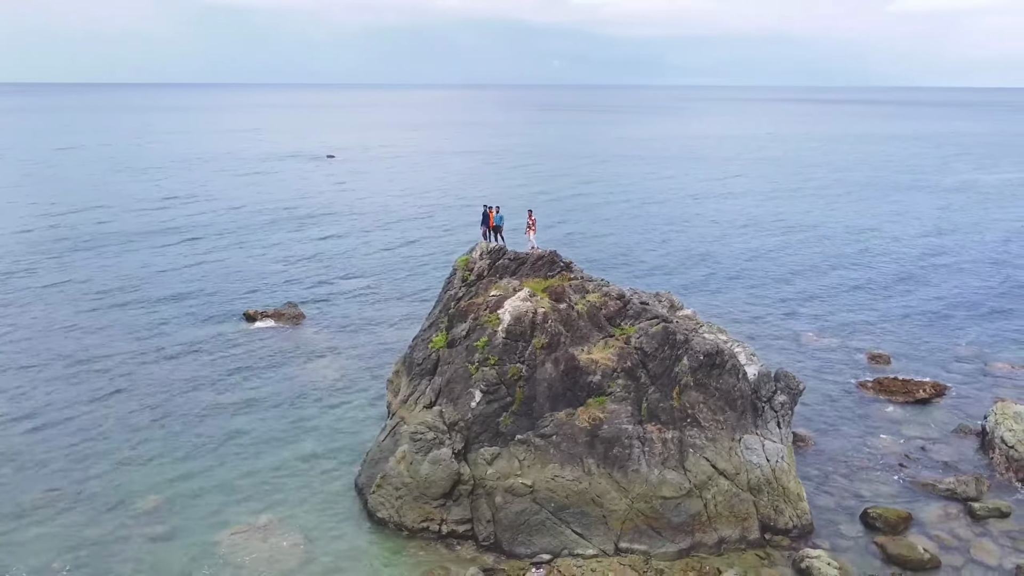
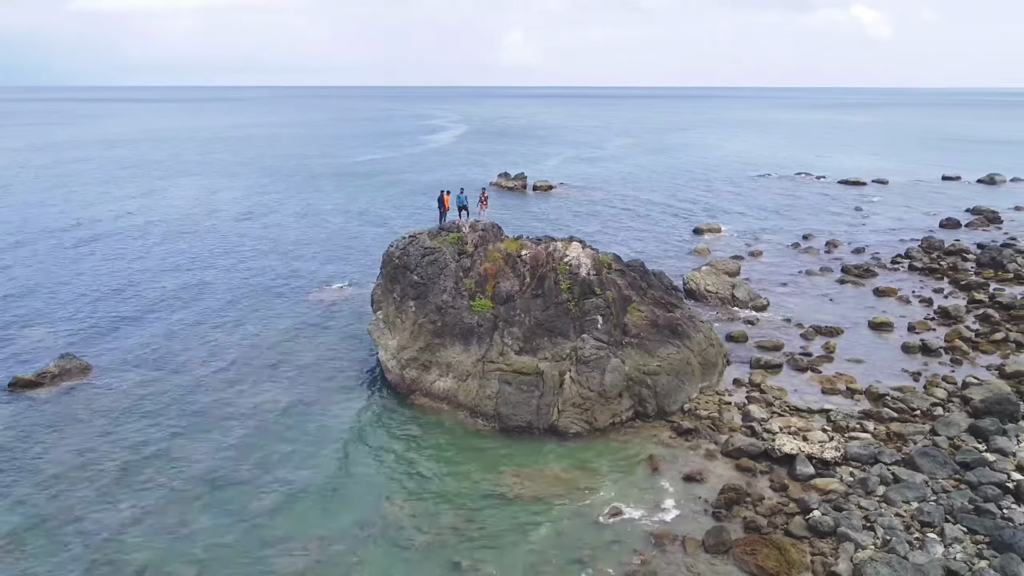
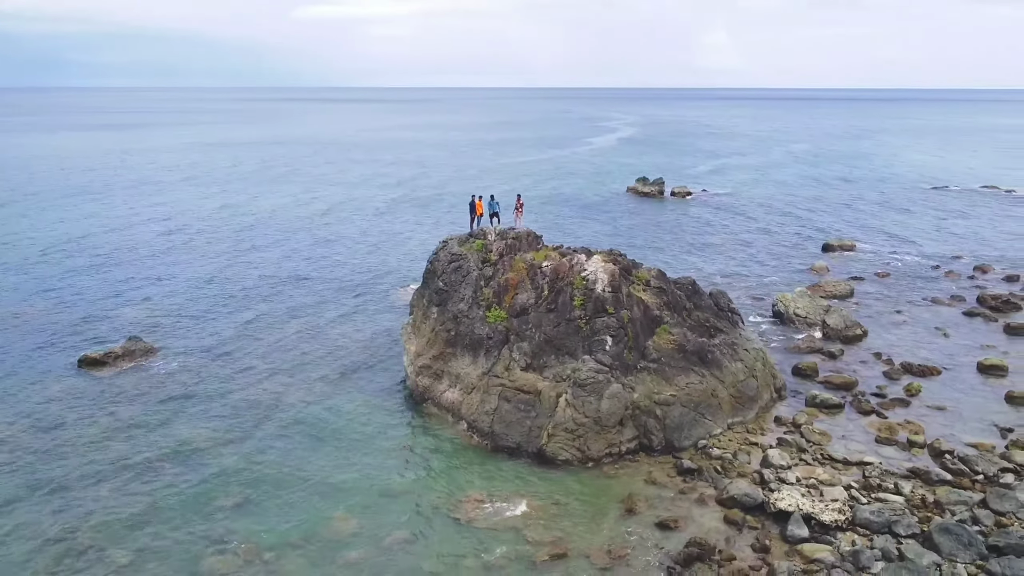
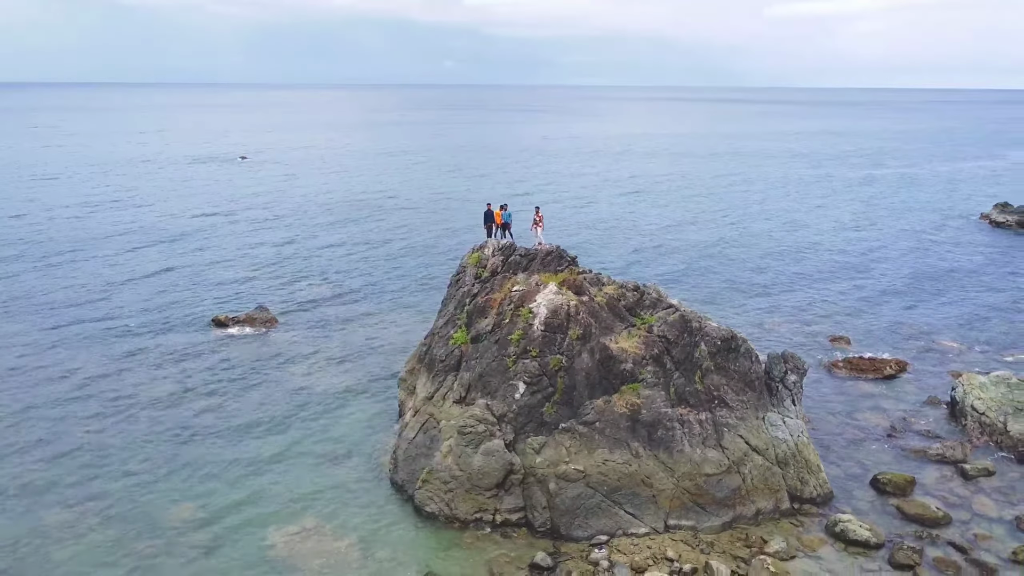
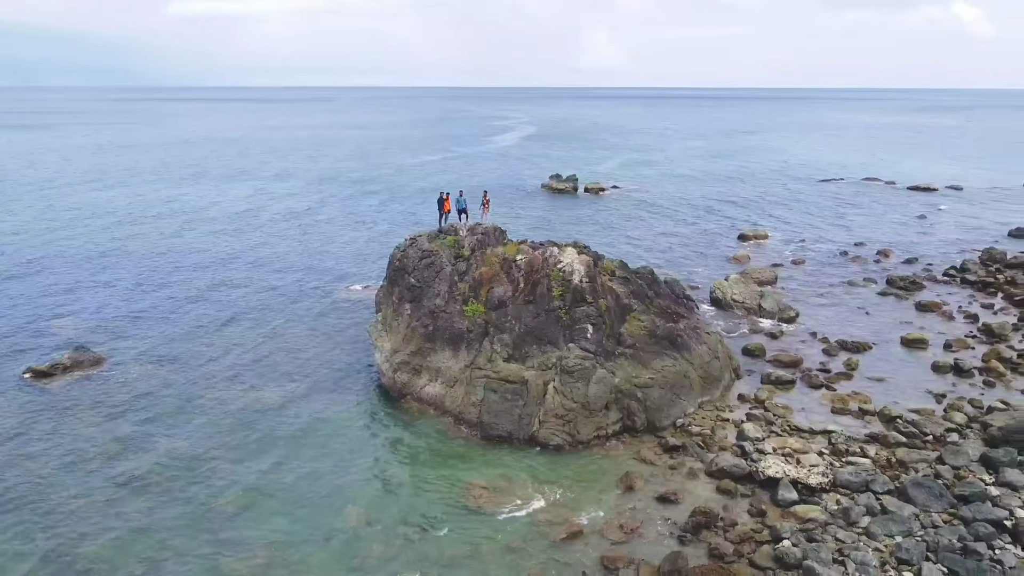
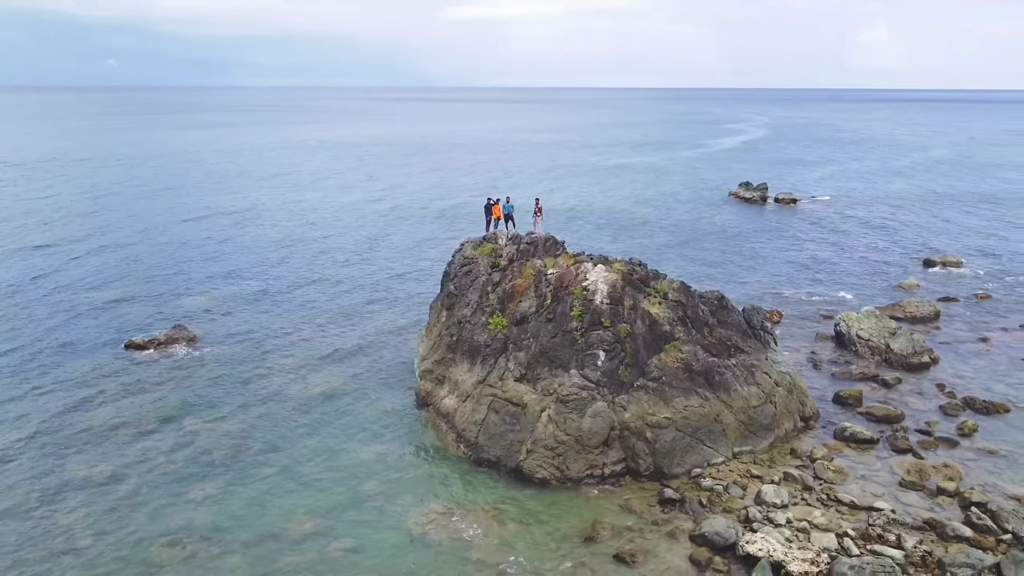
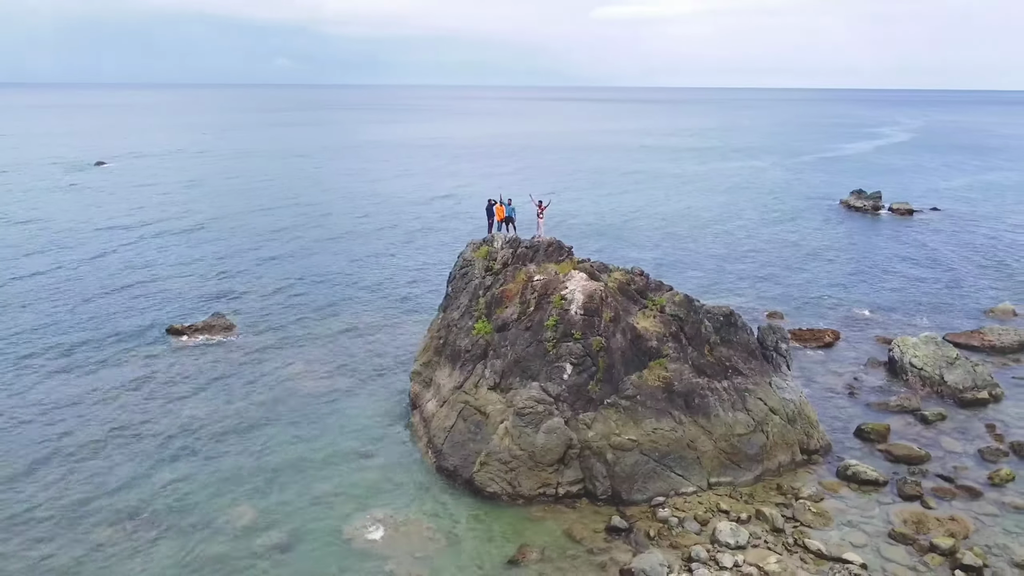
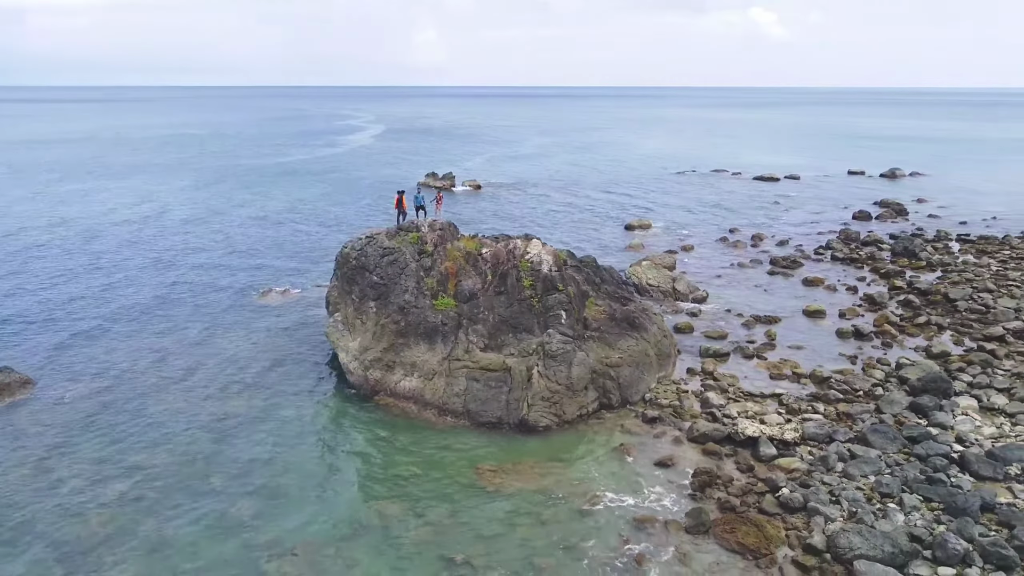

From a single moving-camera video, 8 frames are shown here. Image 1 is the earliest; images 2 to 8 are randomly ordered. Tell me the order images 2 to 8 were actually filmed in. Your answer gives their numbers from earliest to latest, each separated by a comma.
4, 7, 6, 3, 5, 2, 8
